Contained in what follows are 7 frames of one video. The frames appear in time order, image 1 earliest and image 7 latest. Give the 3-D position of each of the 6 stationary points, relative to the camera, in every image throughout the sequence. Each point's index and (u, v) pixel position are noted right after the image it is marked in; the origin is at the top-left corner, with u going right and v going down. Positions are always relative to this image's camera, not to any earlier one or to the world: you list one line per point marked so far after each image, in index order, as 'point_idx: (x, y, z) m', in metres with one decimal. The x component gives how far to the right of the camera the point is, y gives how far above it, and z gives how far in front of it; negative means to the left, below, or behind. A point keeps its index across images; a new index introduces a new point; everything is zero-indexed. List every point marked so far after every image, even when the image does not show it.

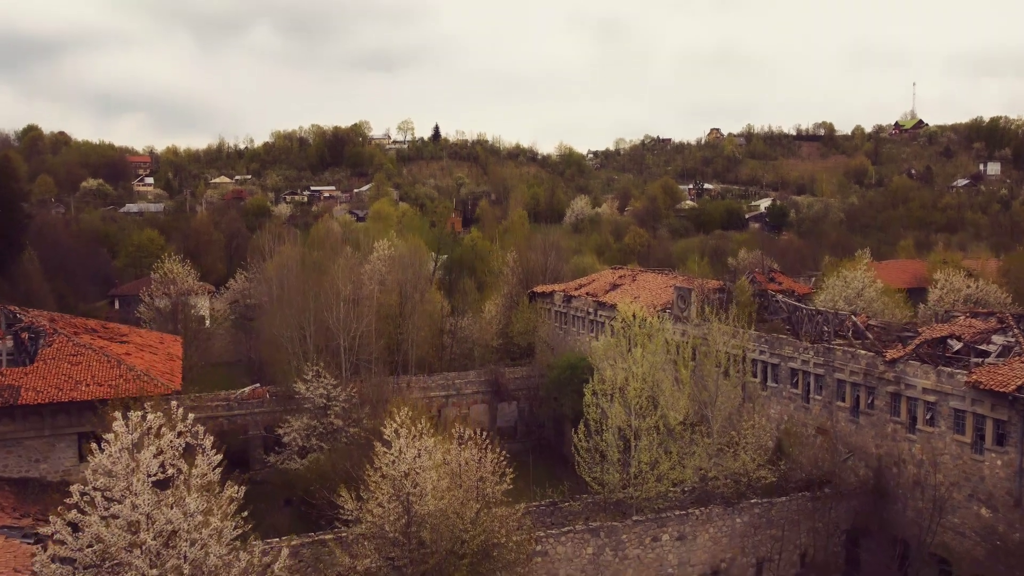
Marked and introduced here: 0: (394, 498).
0: (-2.5, -4.5, +17.3) m
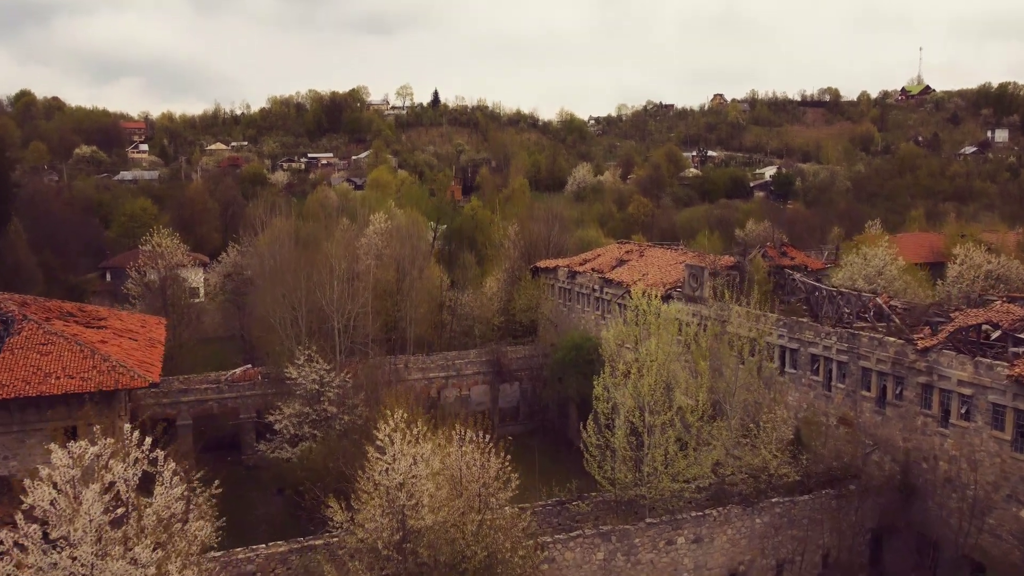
0: (-2.4, -4.3, +15.7) m
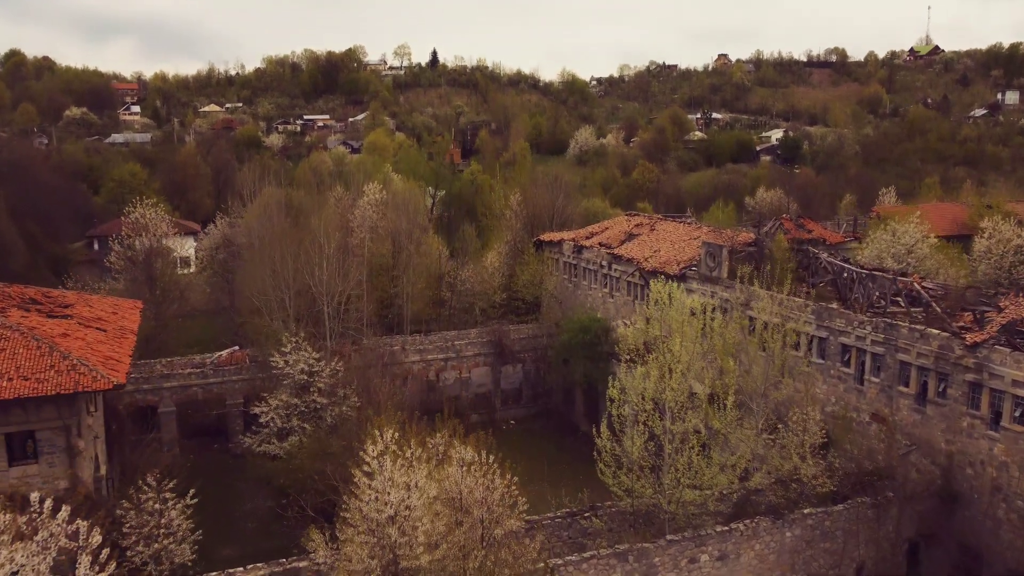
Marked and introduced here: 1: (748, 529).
0: (-2.3, -4.3, +13.6) m
1: (+5.6, -5.7, +19.3) m
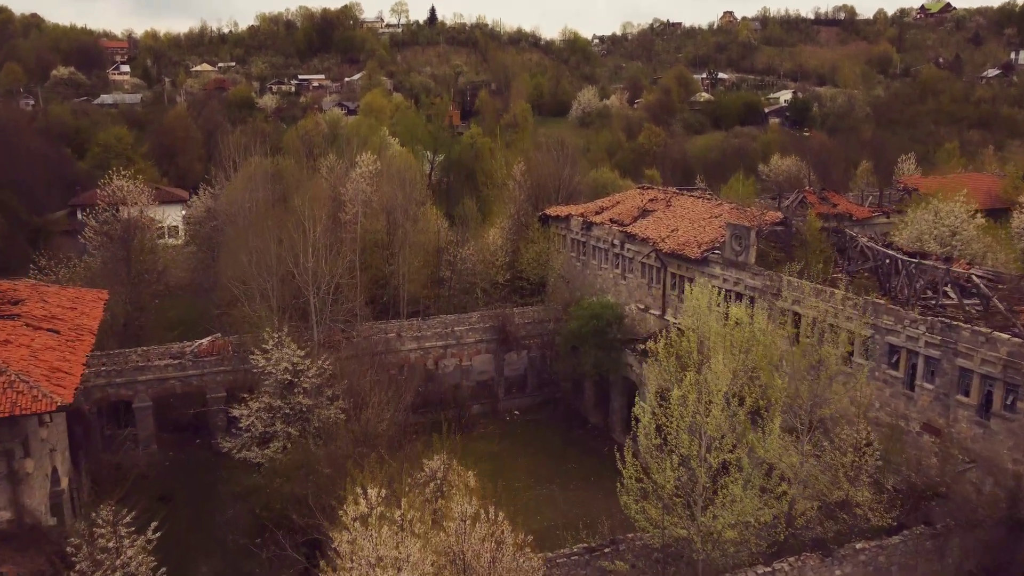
0: (-2.1, -4.7, +11.0) m
1: (+5.8, -5.8, +16.8) m
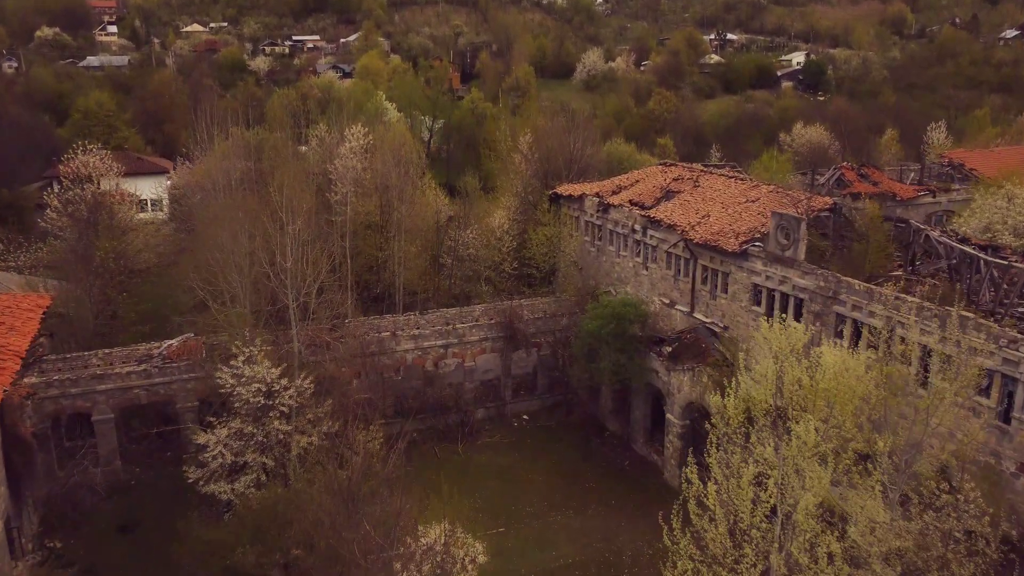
0: (-1.7, -5.4, +7.5) m
1: (+6.1, -6.2, +13.3) m
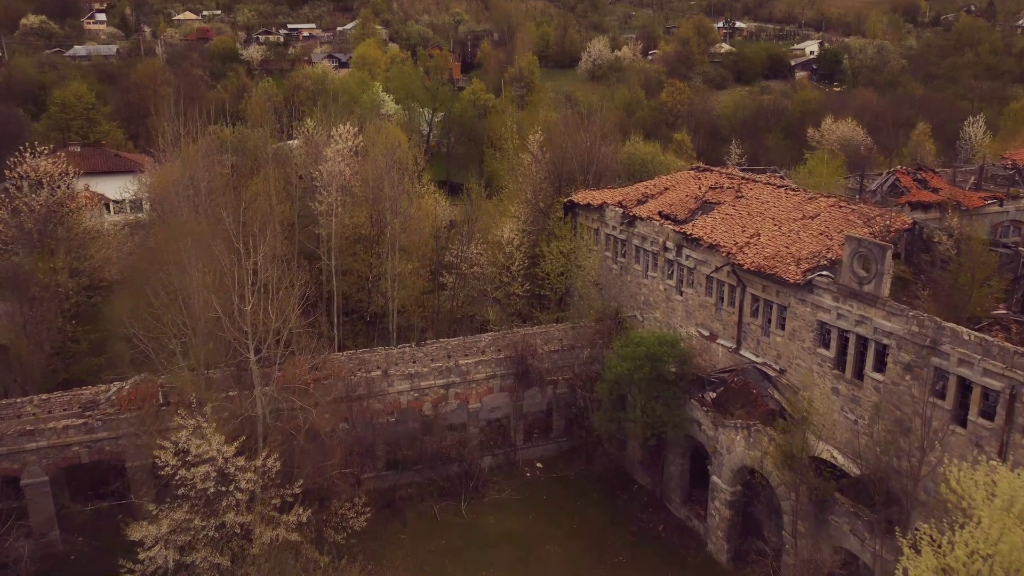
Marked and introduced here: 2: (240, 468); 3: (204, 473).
0: (-1.3, -6.6, +3.1) m
1: (+6.5, -7.4, +8.8) m
2: (-5.6, -3.7, +17.0) m
3: (-6.2, -3.6, +16.8) m
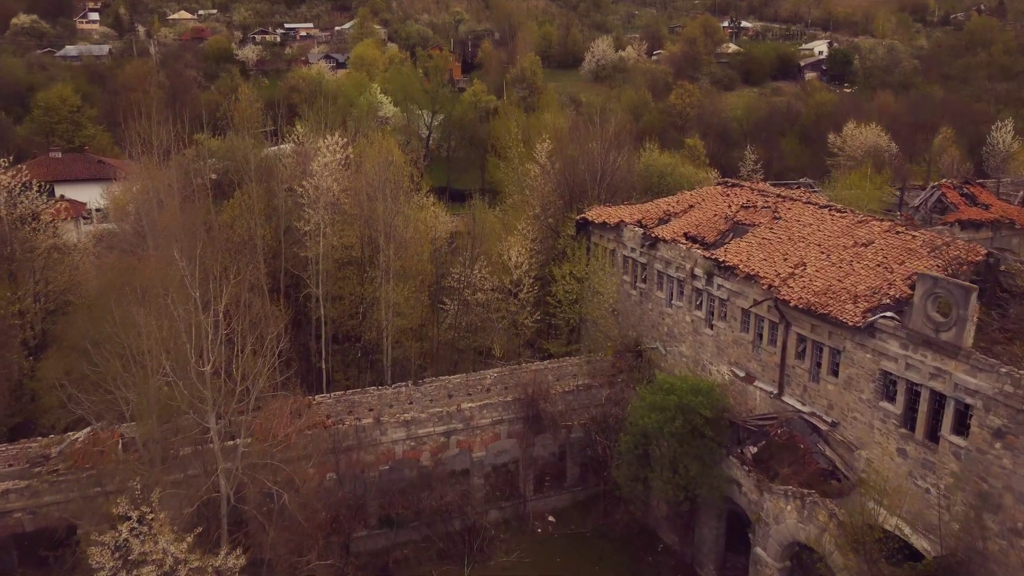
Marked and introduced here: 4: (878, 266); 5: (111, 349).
0: (-1.1, -7.6, 0.0) m
1: (+6.7, -8.4, +5.8) m
2: (-5.4, -4.7, +13.9) m
3: (-5.9, -4.6, +13.8) m
4: (+8.9, +0.7, +19.9) m
5: (-9.6, -1.3, +19.8) m
